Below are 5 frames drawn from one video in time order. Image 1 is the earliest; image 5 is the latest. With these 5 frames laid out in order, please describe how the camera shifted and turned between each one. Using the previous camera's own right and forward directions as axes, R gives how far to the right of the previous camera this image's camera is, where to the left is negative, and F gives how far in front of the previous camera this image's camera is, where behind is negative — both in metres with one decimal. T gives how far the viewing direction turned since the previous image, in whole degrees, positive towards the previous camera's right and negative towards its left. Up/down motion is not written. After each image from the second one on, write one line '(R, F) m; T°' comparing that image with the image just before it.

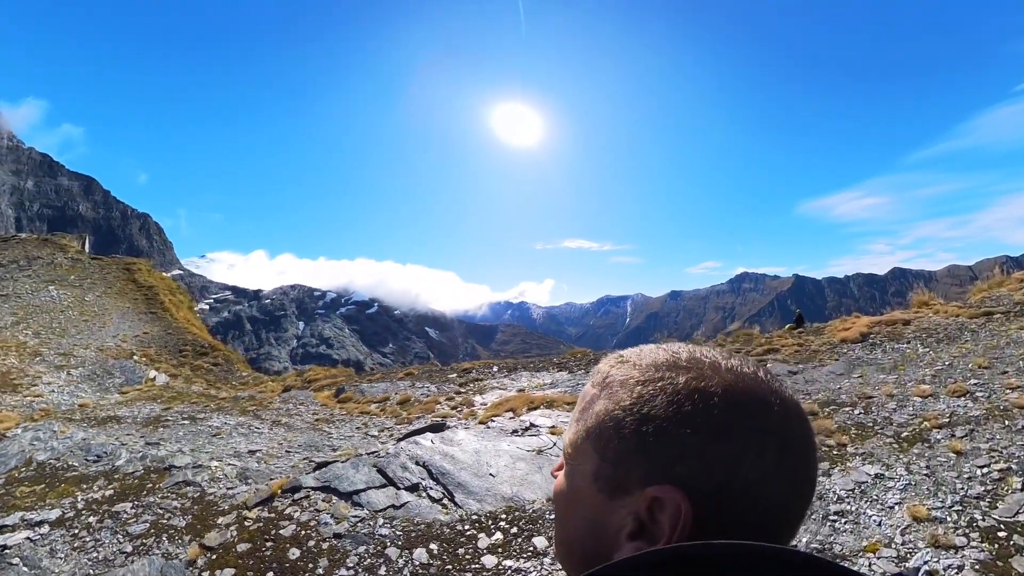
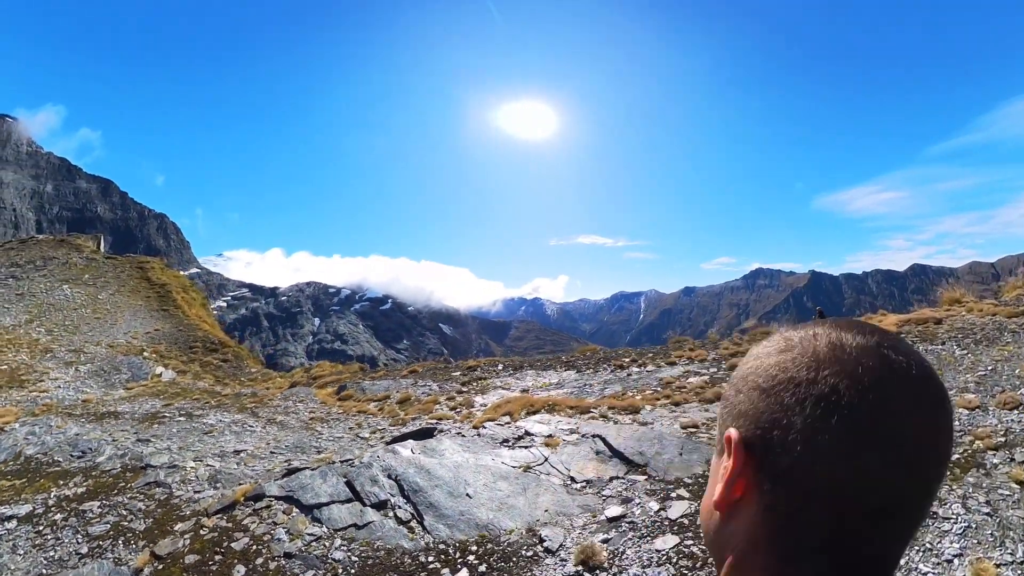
(+1.7, +0.2) m; -3°
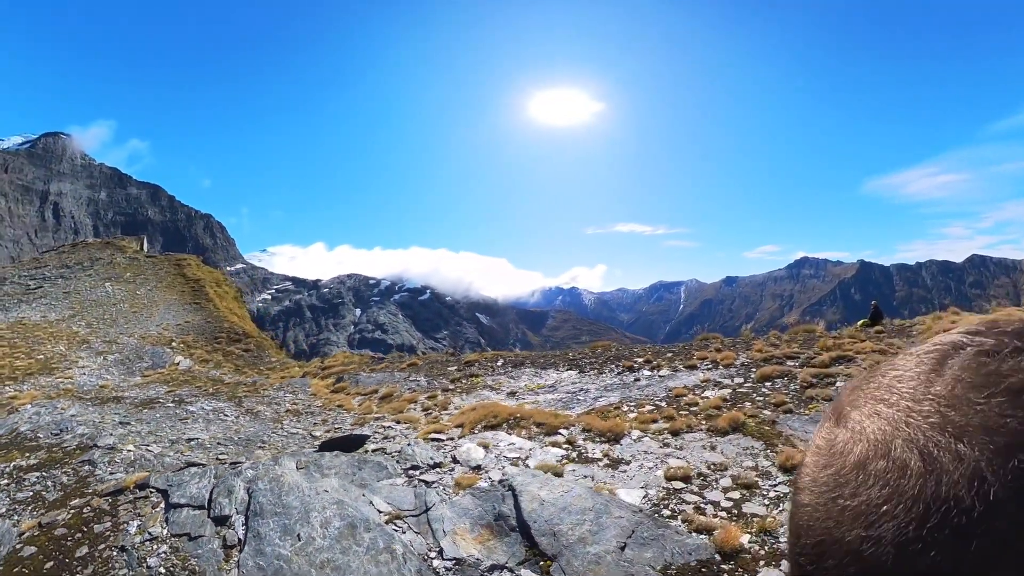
(+5.1, +0.6) m; -9°
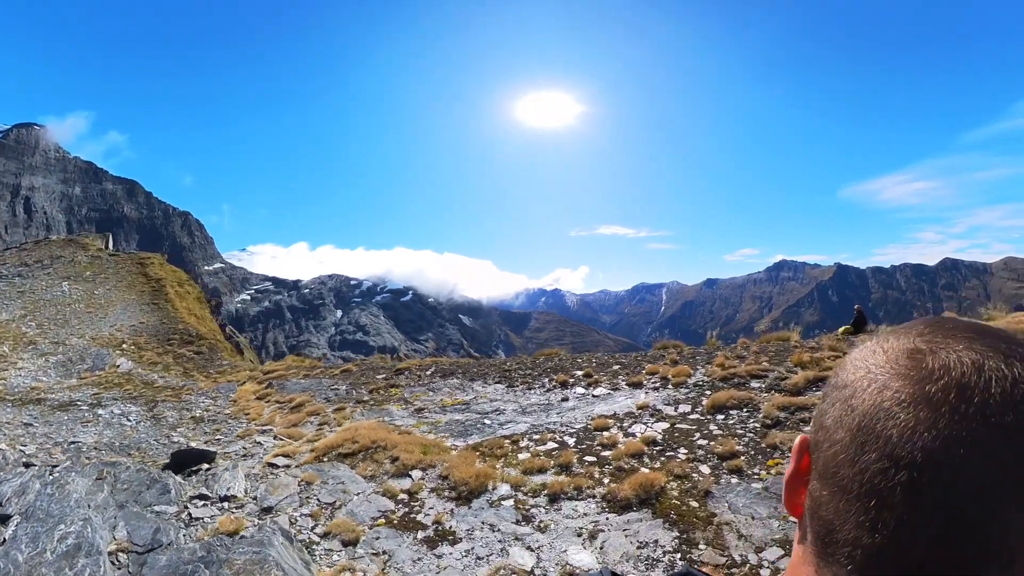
(+4.8, +0.6) m; -2°
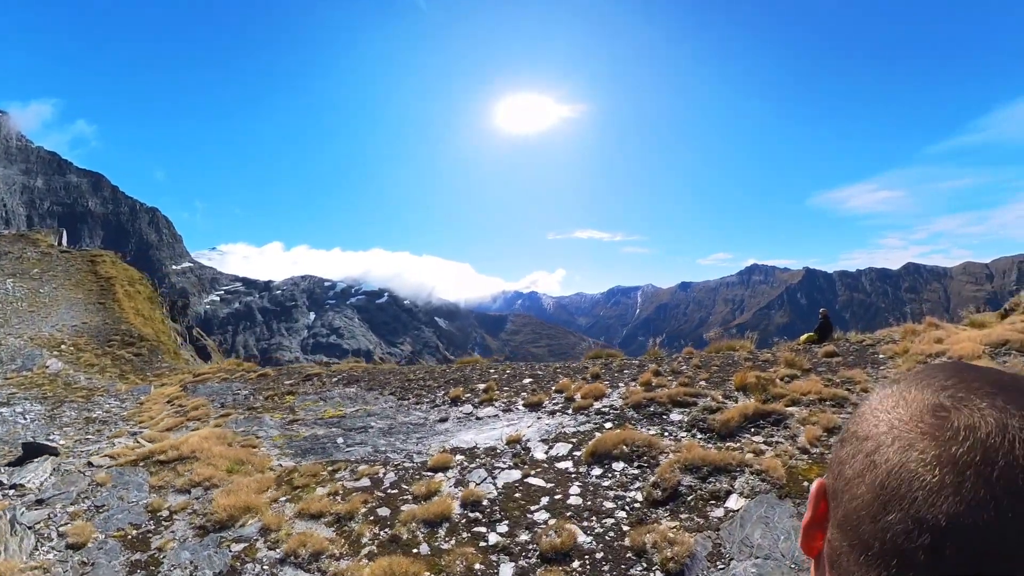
(+4.1, +0.9) m; -1°
